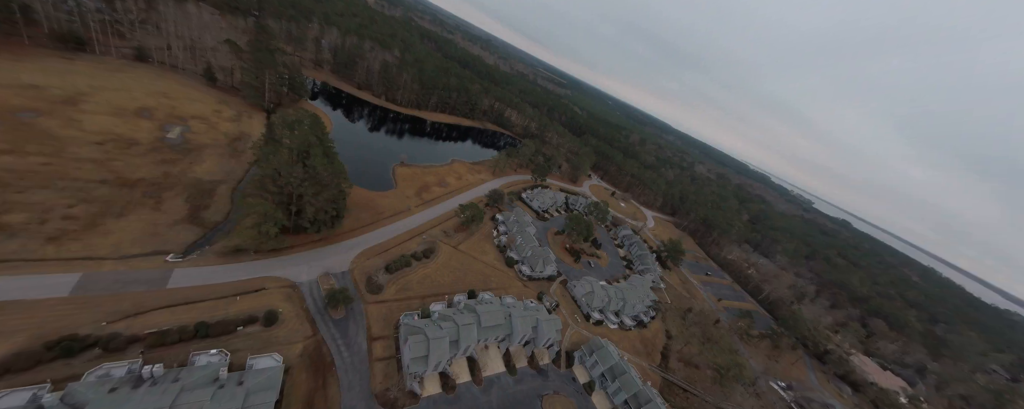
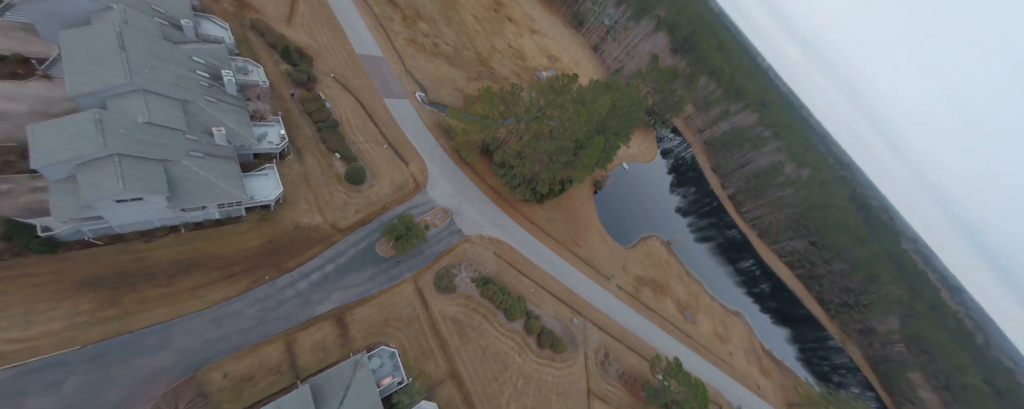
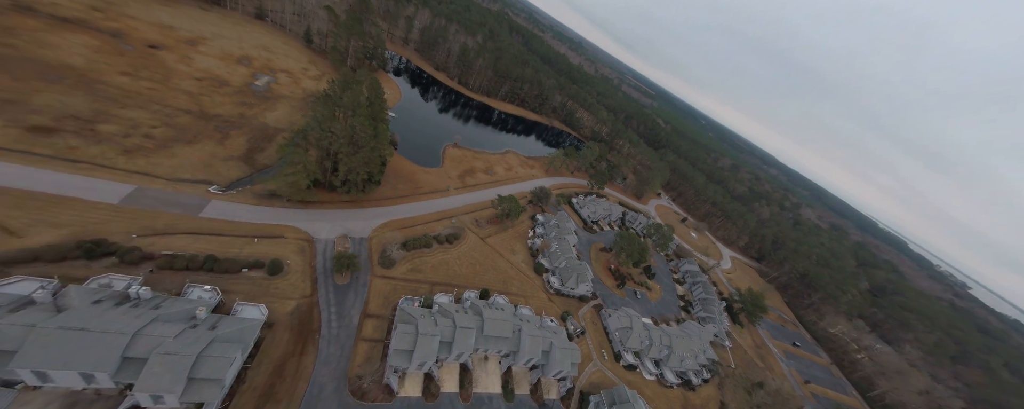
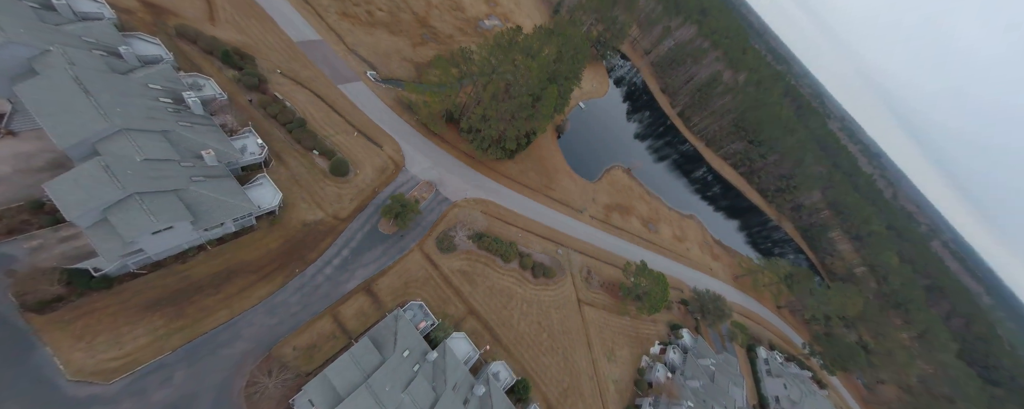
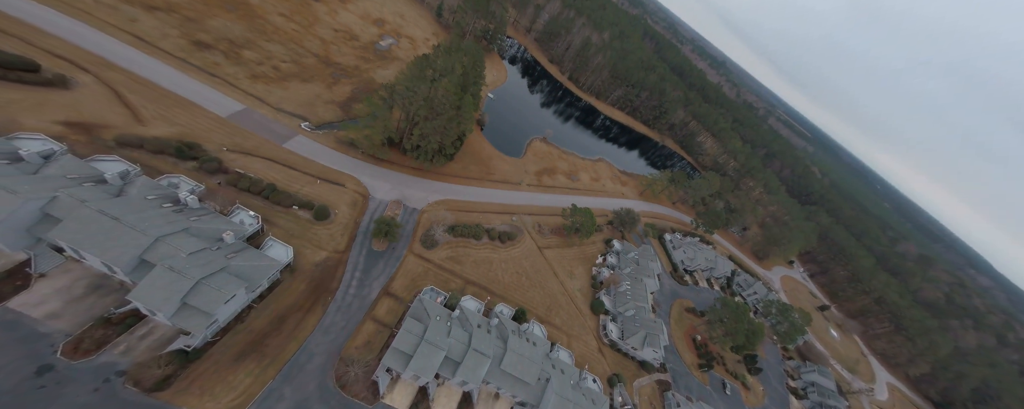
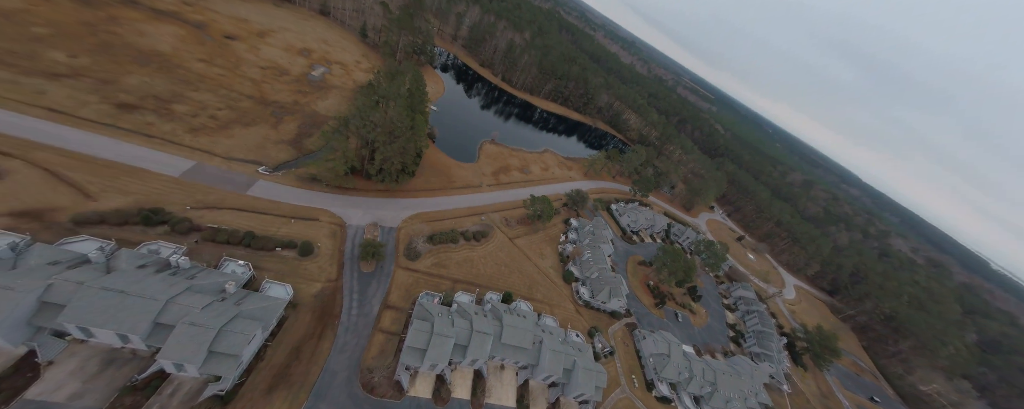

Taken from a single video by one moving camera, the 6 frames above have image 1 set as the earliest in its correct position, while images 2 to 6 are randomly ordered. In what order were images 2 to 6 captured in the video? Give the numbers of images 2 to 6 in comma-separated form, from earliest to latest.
3, 6, 5, 4, 2
